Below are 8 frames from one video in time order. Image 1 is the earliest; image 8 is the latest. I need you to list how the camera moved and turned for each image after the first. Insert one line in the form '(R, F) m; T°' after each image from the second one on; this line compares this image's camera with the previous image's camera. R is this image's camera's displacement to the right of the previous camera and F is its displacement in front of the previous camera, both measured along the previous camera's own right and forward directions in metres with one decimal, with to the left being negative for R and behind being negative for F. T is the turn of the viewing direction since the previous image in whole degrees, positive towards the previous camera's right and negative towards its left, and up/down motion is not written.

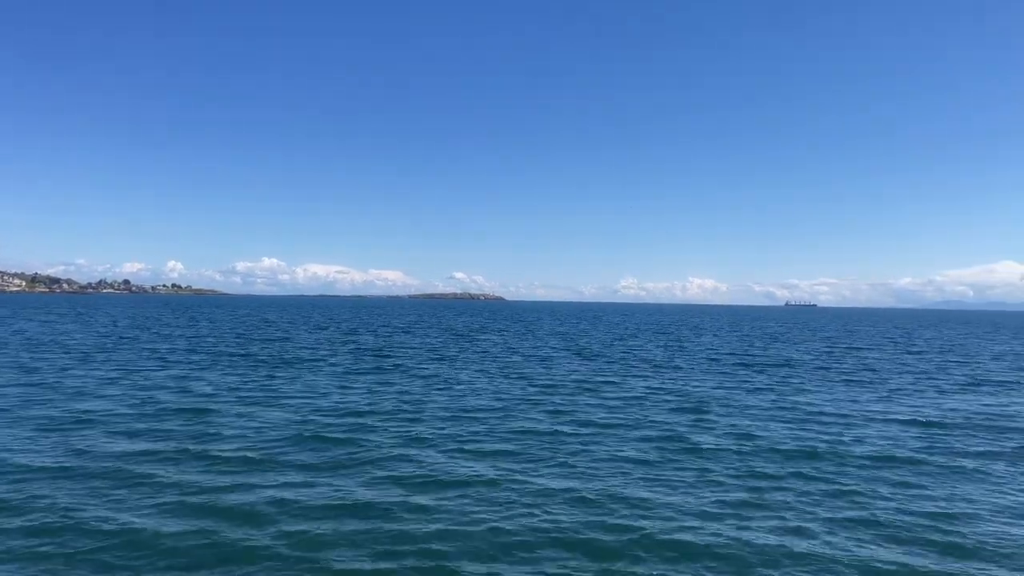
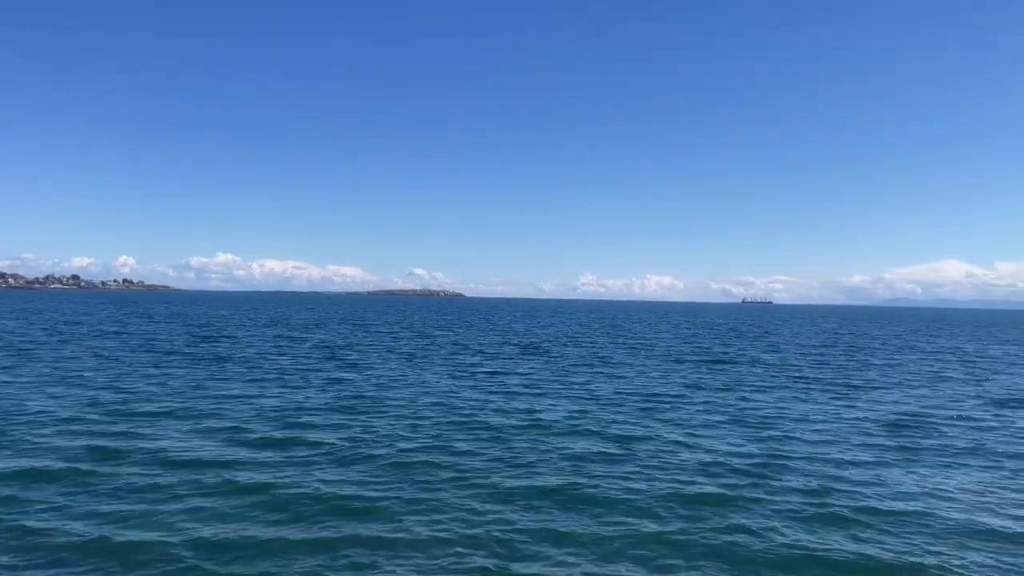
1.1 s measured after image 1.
(-0.5, -0.2) m; +3°
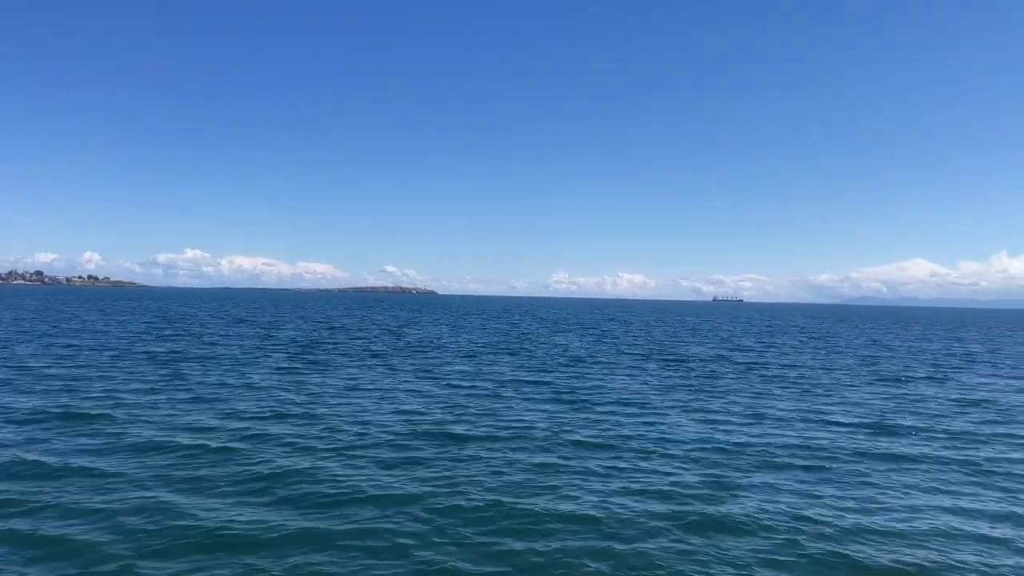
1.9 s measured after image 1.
(+0.3, +0.3) m; +2°
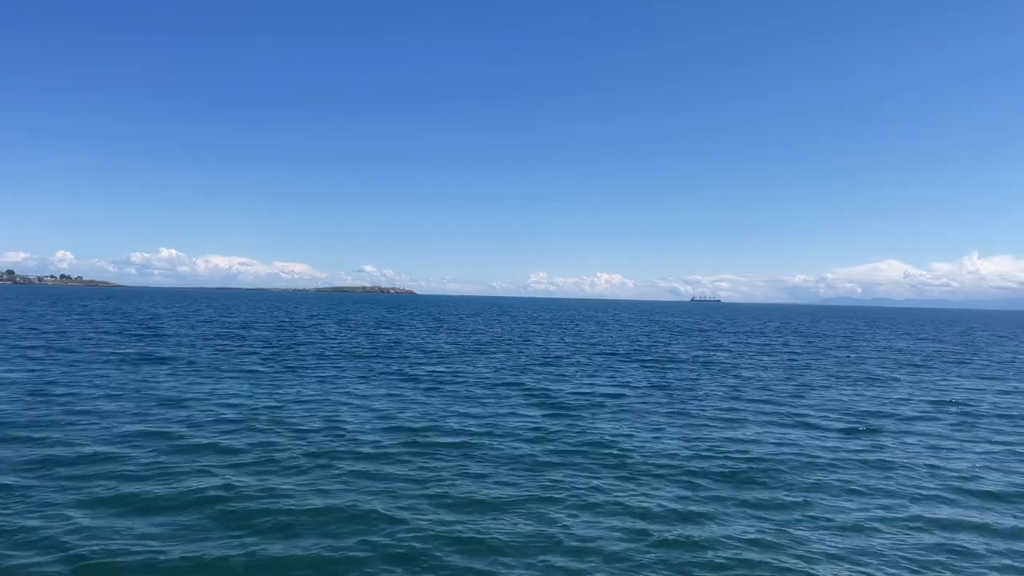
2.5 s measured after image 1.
(+0.1, +0.3) m; +2°
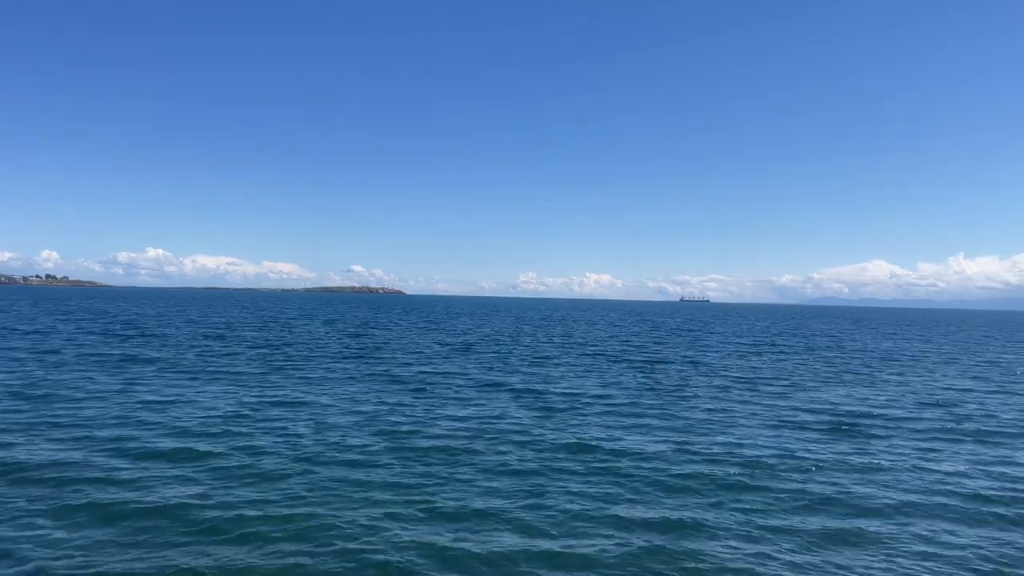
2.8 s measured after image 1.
(+0.3, -0.5) m; -10°
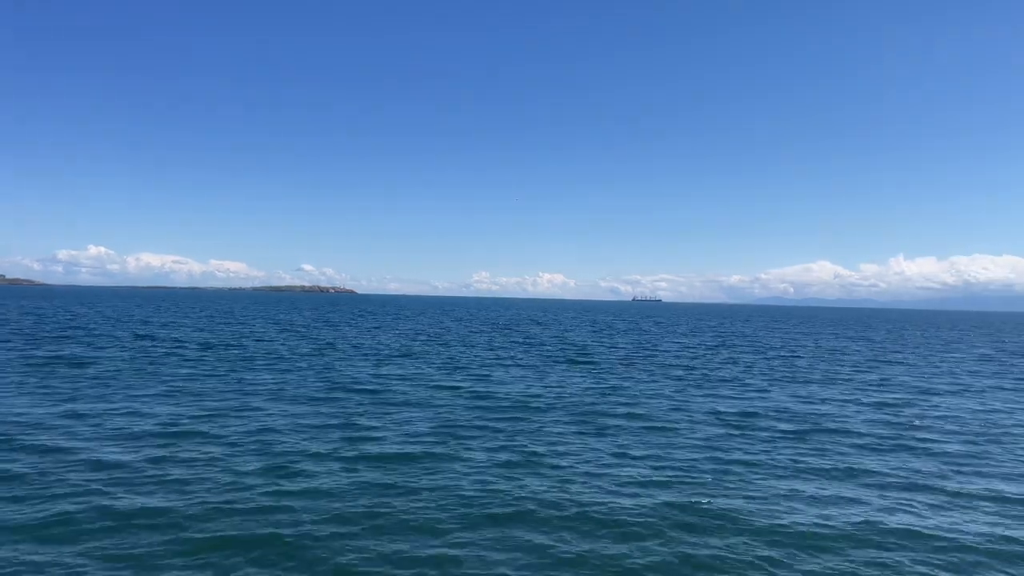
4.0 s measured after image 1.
(0.0, +0.4) m; +3°
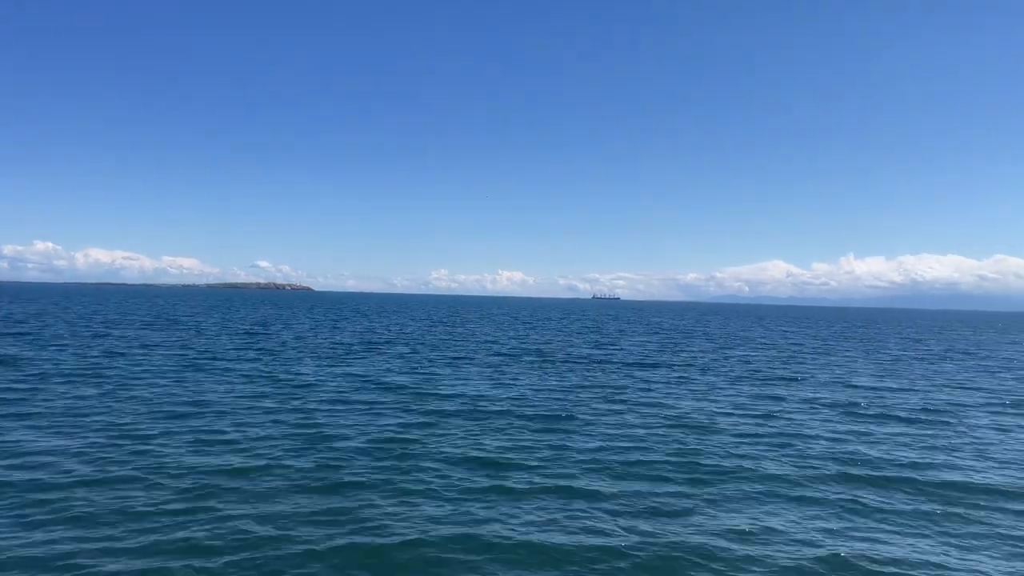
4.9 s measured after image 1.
(-0.1, +0.1) m; +3°
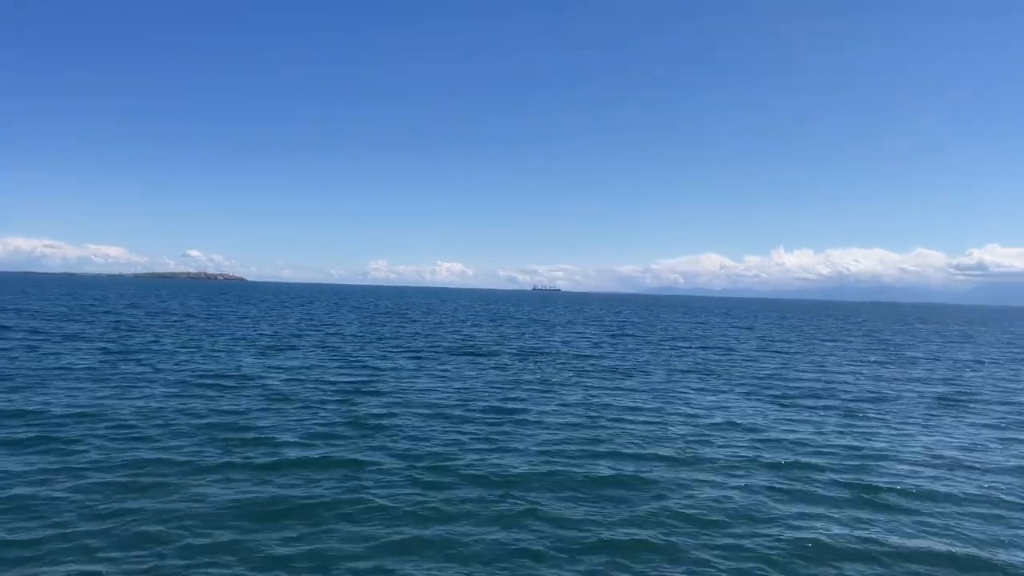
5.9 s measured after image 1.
(0.0, +0.5) m; +4°
